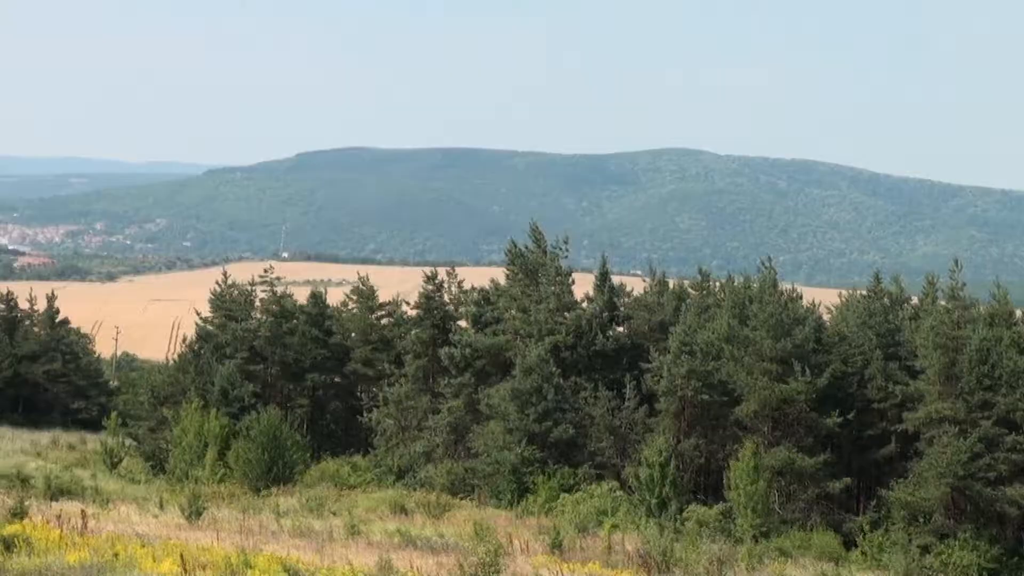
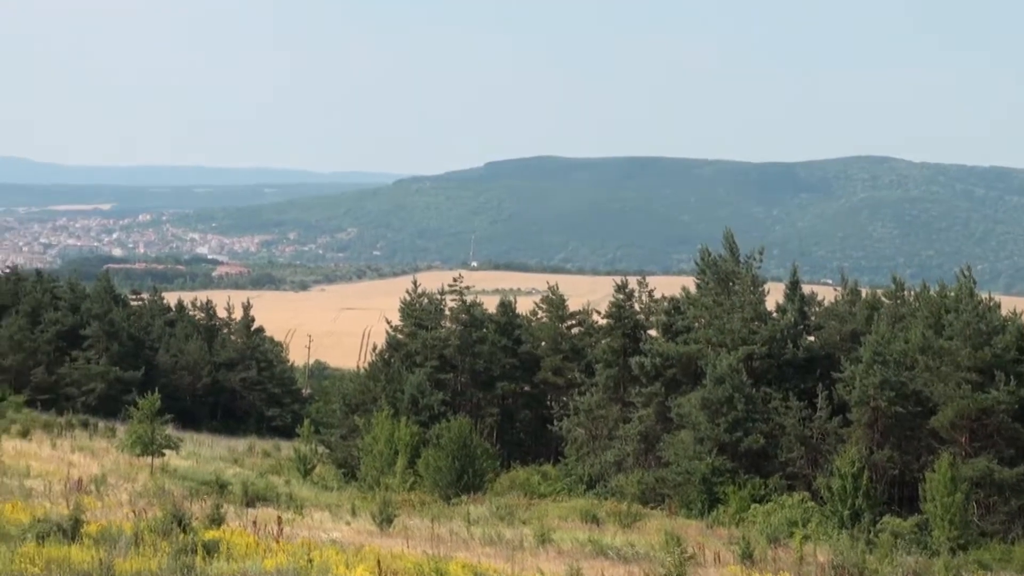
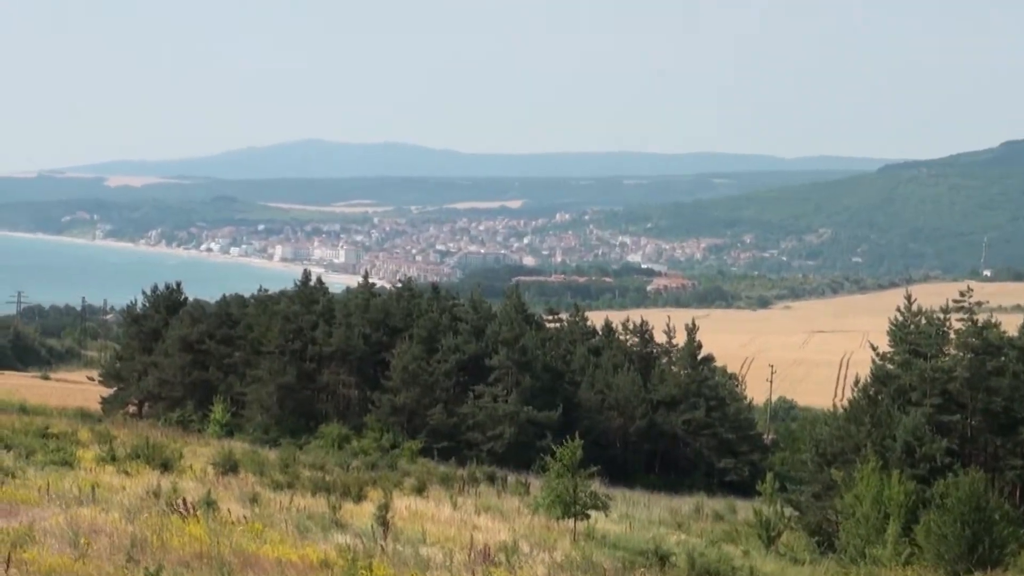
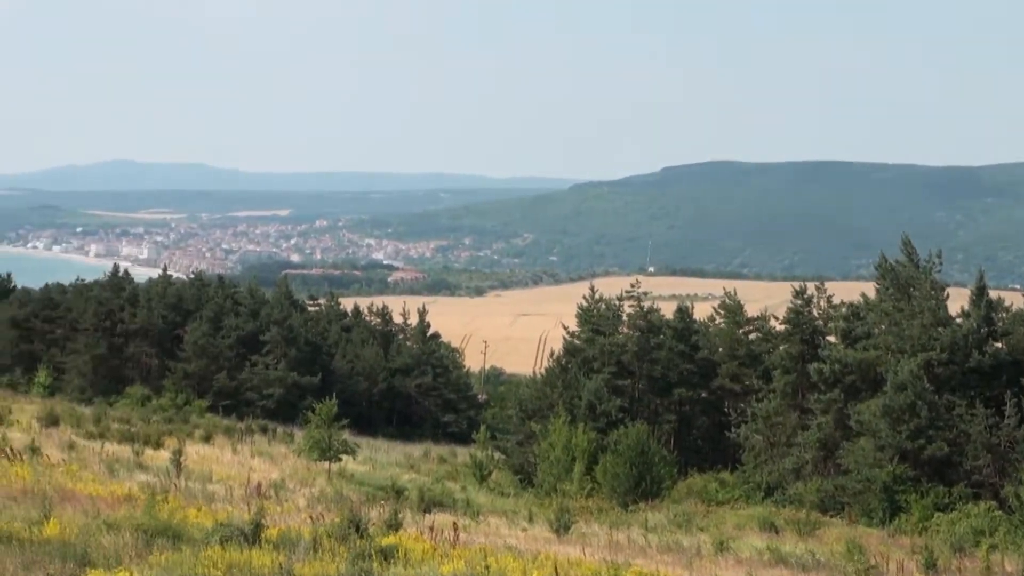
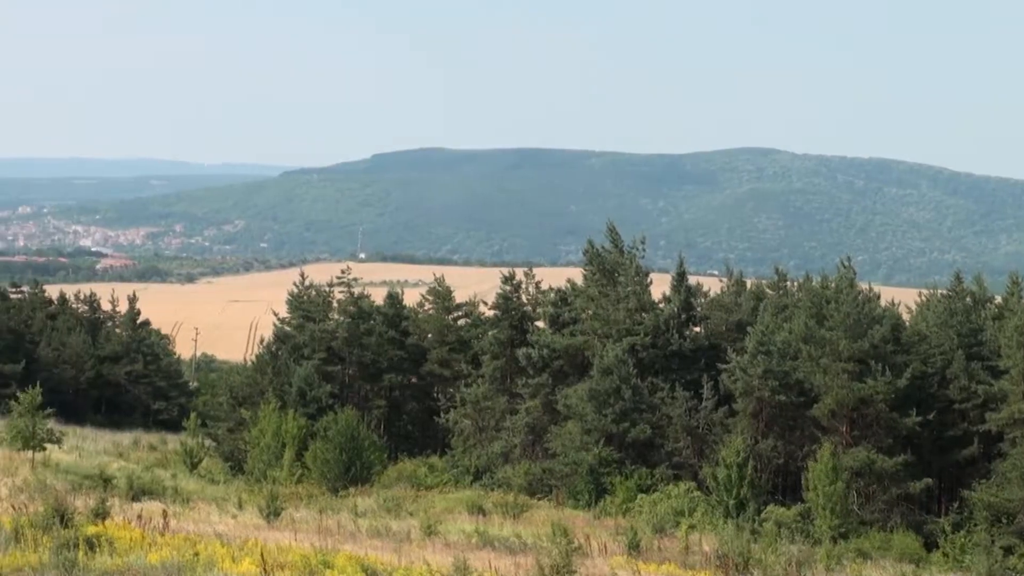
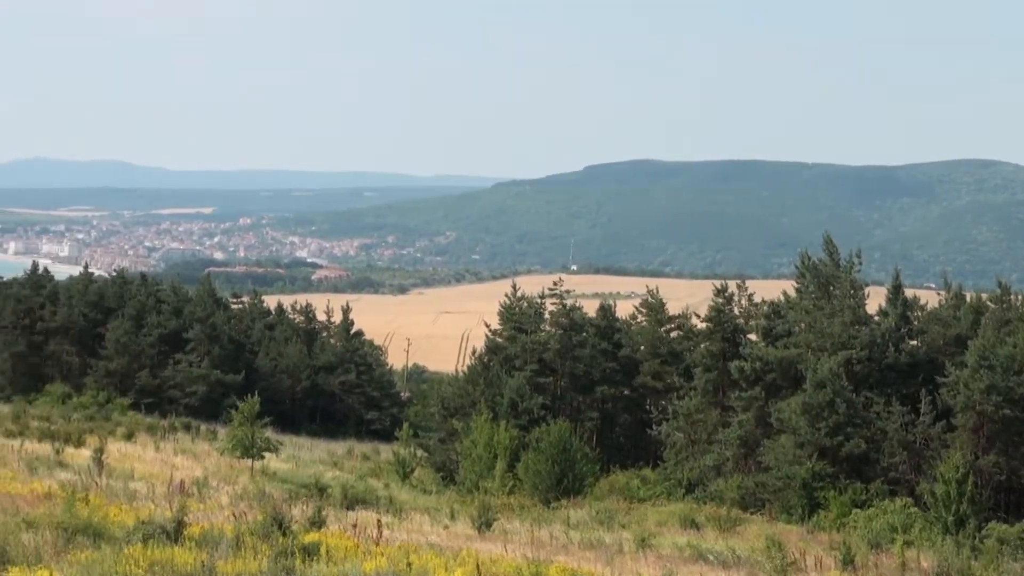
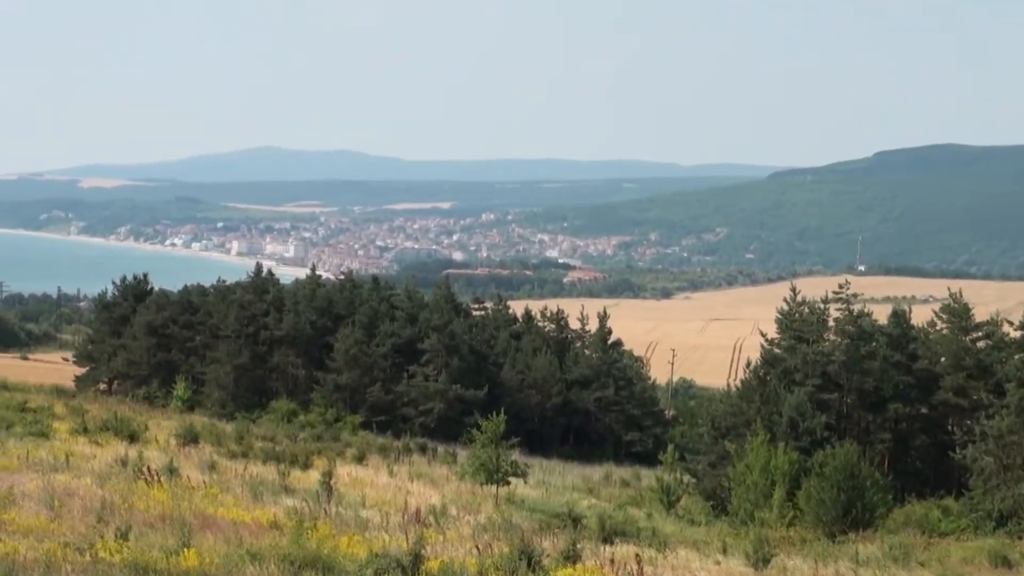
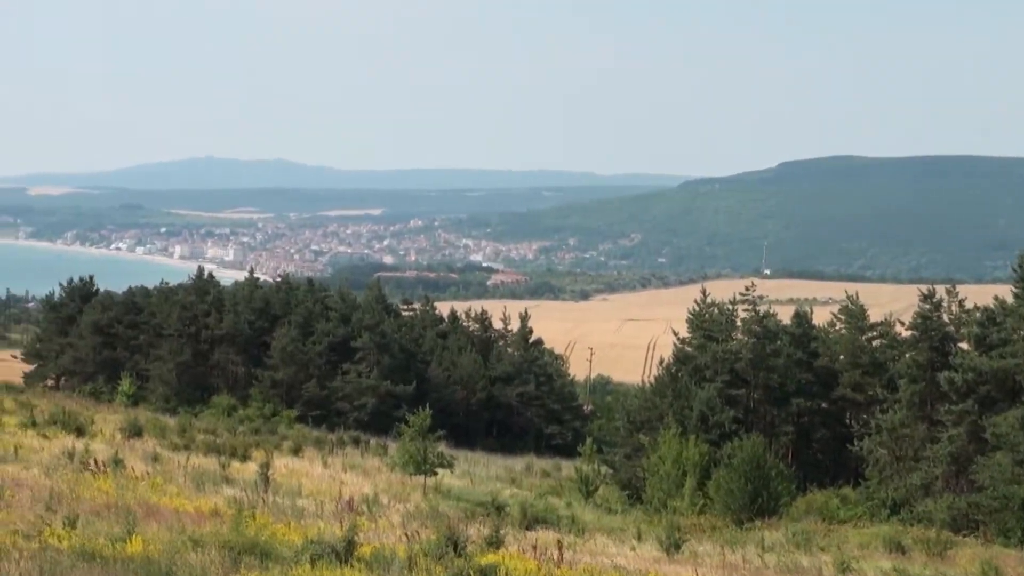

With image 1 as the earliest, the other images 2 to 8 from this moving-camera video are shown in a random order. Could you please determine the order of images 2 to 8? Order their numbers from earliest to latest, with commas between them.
5, 2, 6, 4, 8, 7, 3
